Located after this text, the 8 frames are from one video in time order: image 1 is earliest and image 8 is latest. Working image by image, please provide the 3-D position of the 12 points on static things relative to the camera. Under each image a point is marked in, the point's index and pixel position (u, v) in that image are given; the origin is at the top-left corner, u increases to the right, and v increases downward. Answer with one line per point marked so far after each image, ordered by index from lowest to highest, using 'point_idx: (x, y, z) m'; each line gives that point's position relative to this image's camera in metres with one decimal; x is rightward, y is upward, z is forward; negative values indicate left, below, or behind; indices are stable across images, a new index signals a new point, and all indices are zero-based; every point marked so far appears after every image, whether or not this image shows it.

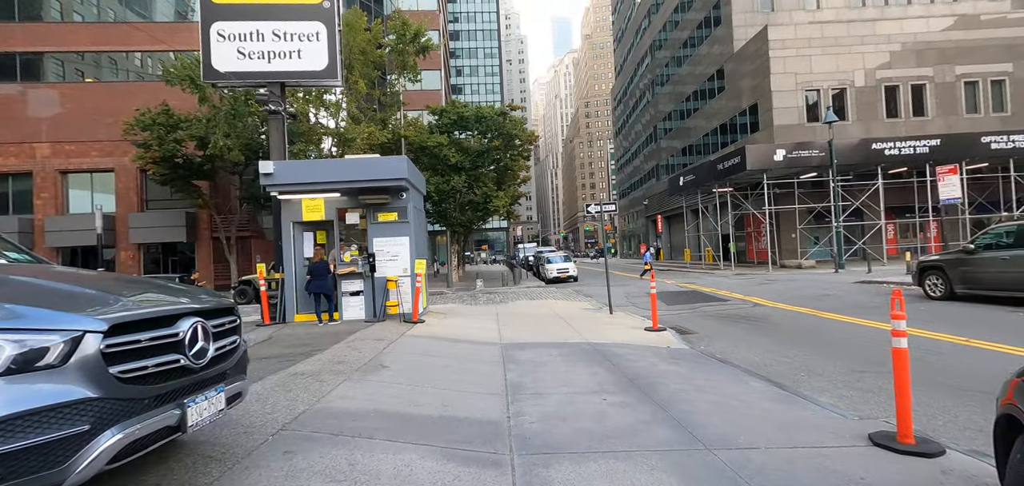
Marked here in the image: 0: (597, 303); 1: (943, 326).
0: (+2.6, -1.8, +14.4) m
1: (+7.6, -1.5, +8.3) m
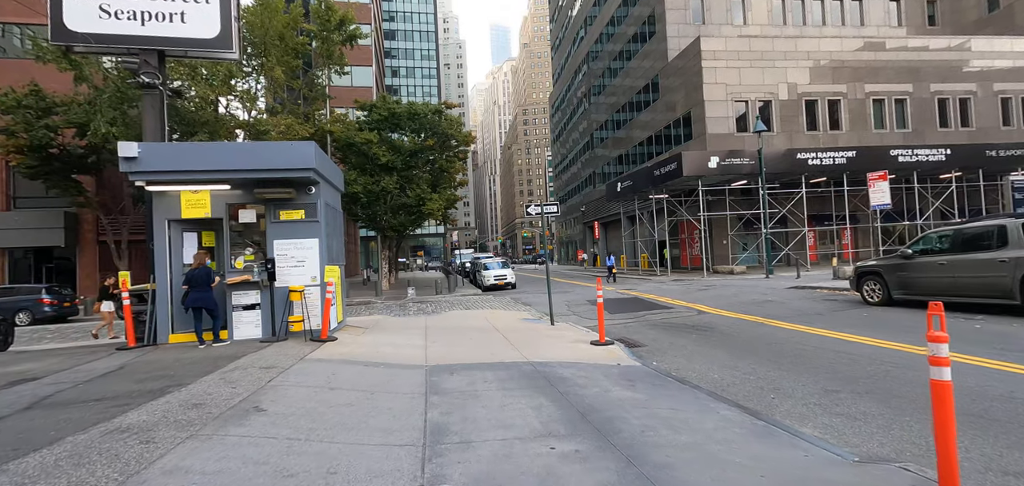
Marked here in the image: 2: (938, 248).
0: (+0.7, -1.9, +13.4) m
1: (+6.4, -1.5, +8.1) m
2: (+8.3, -0.1, +9.3) m
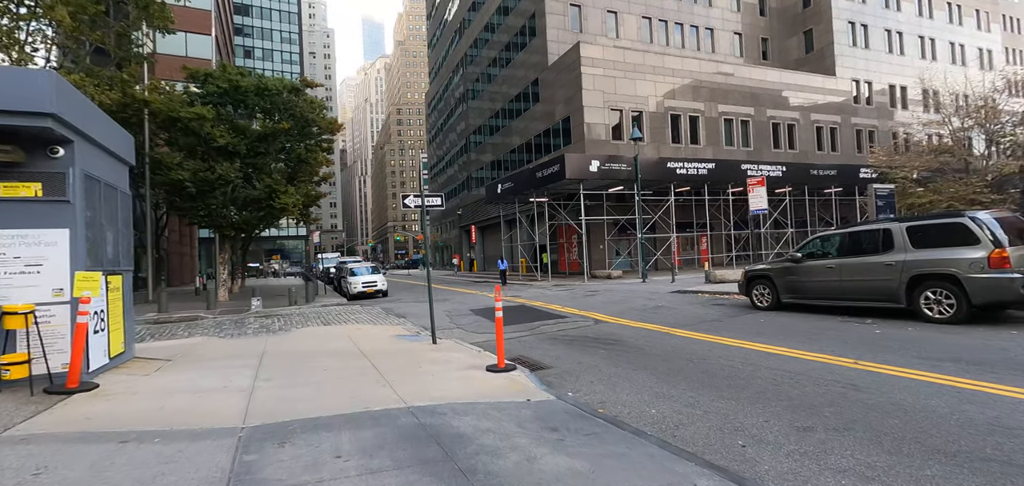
0: (-2.3, -2.0, +11.3) m
1: (+4.6, -1.6, +7.6) m
2: (+6.1, -0.2, +9.3) m
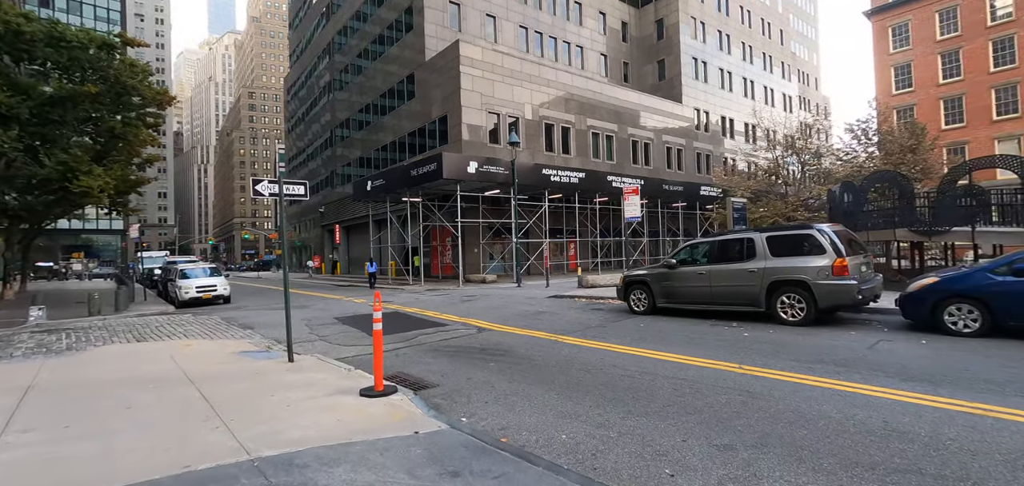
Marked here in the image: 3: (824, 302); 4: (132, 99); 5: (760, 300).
0: (-4.9, -1.9, +9.4) m
1: (+2.8, -1.7, +7.7) m
2: (+3.8, -0.3, +9.8) m
3: (+5.3, -1.0, +8.0) m
4: (-14.3, +5.4, +18.0) m
5: (+4.6, -1.0, +8.8) m
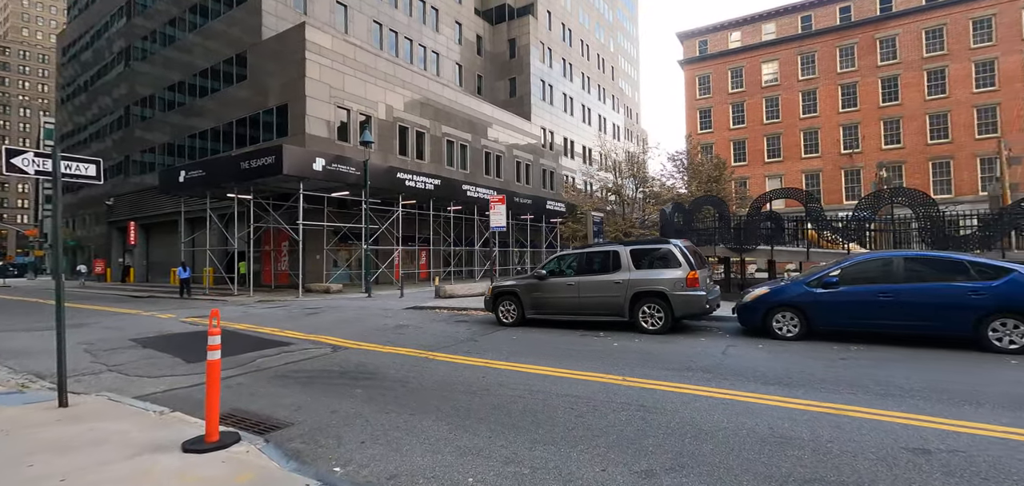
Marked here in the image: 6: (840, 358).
0: (-7.0, -1.9, +6.7) m
1: (+0.8, -1.9, +7.6) m
2: (+1.1, -0.6, +9.9) m
3: (+3.1, -1.3, +8.7) m
4: (-18.5, +5.6, +12.0) m
5: (+2.1, -1.3, +9.2) m
6: (+4.6, -1.6, +6.6) m
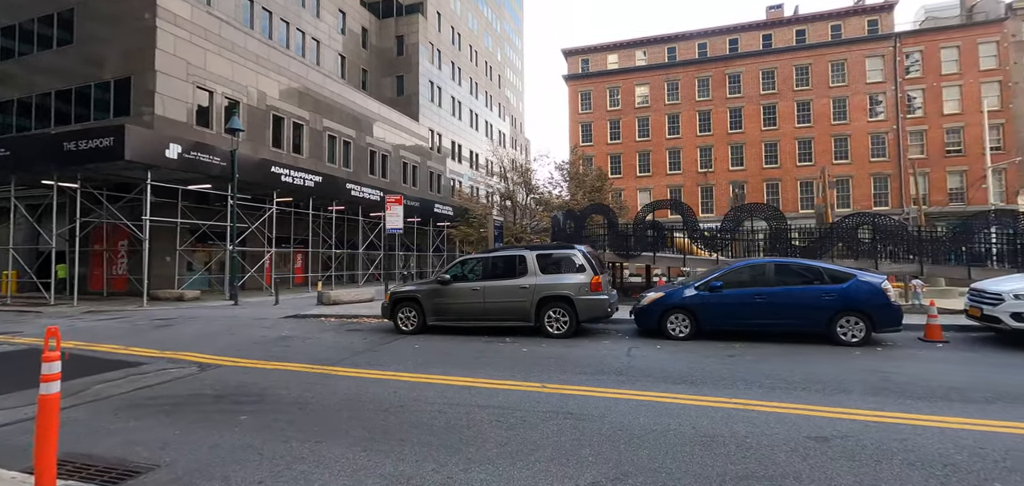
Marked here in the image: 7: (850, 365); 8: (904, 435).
0: (-8.0, -1.8, +4.5) m
1: (-0.6, -1.9, +7.3) m
2: (-0.9, -0.6, +9.6) m
3: (+1.3, -1.4, +8.9) m
4: (-20.3, +5.9, +6.9) m
5: (+0.3, -1.4, +9.2) m
6: (+3.3, -1.7, +7.3) m
7: (+4.7, -1.7, +6.6) m
8: (+3.4, -1.7, +4.2) m
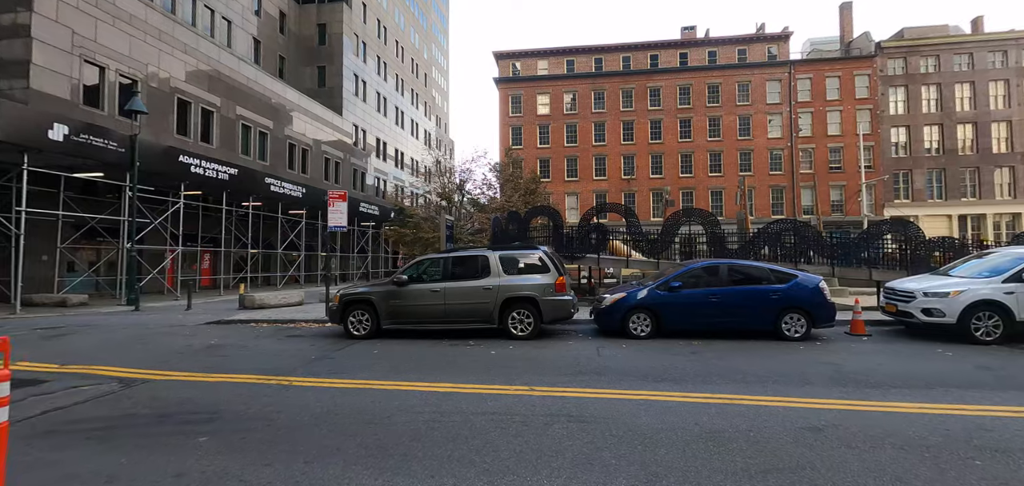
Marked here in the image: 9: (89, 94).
0: (-7.8, -1.7, +3.0) m
1: (-1.0, -1.9, +7.0) m
2: (-1.6, -0.6, +9.2) m
3: (+0.7, -1.4, +8.9) m
4: (-20.2, +6.2, +3.3) m
5: (-0.4, -1.4, +9.0) m
6: (+2.9, -1.7, +7.6) m
7: (+4.3, -1.7, +7.1) m
8: (+3.5, -1.7, +4.6) m
9: (-17.7, +6.3, +20.0) m
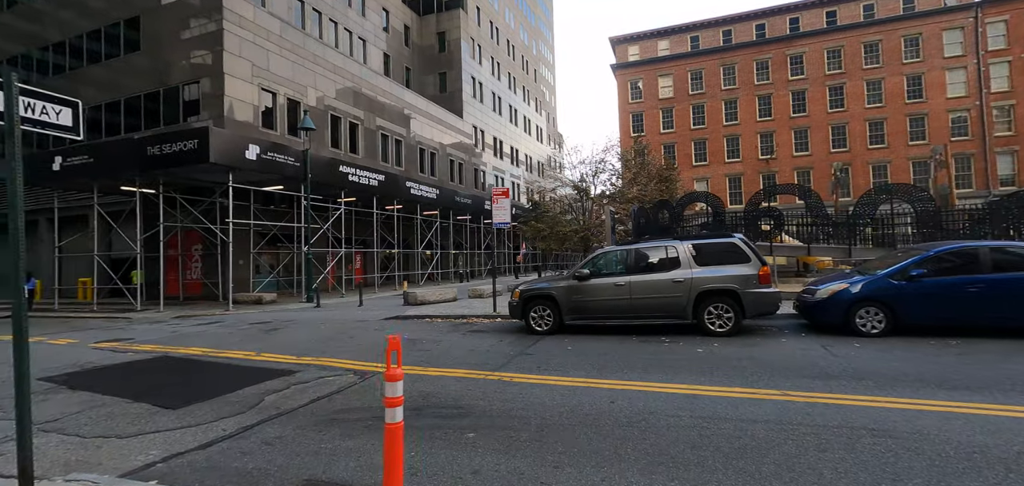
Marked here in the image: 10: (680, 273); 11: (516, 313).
0: (-5.5, -1.8, +4.1) m
1: (+2.0, -1.8, +6.5) m
2: (+1.8, -0.5, +8.9) m
3: (+4.0, -1.1, +8.0) m
4: (-17.8, +5.5, +7.0) m
5: (+3.0, -1.2, +8.3) m
6: (+5.9, -1.5, +6.3) m
7: (+7.2, -1.4, +5.5) m
8: (+5.9, -1.4, +3.2) m
9: (-11.8, +6.0, +22.8) m
10: (+2.9, -0.5, +8.4) m
11: (+0.1, -1.4, +9.3) m
